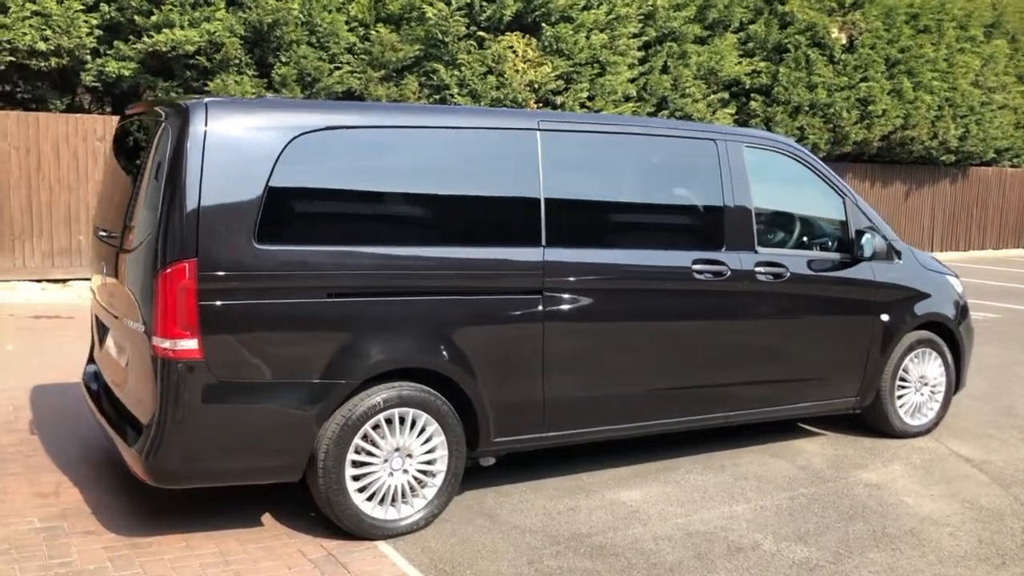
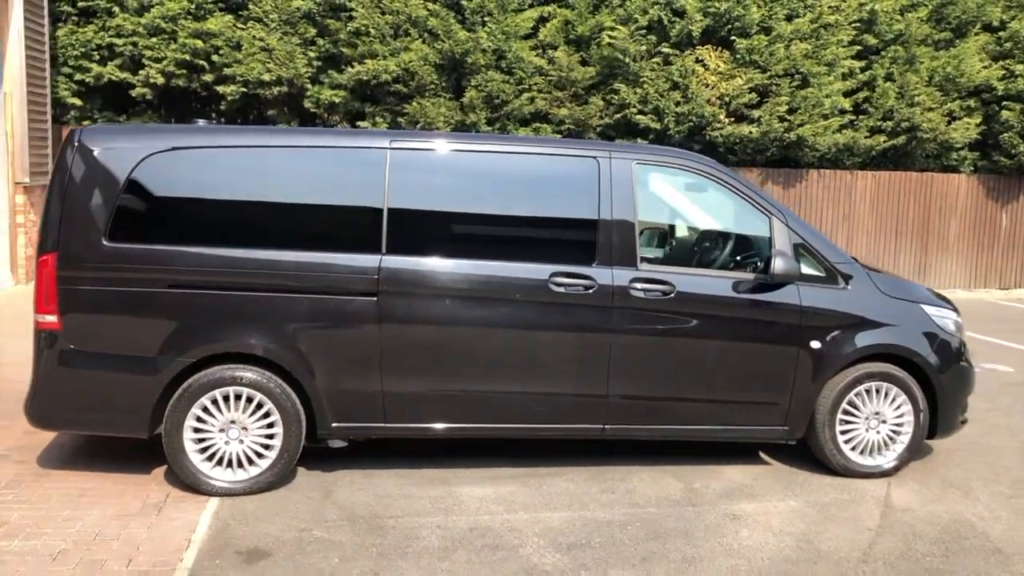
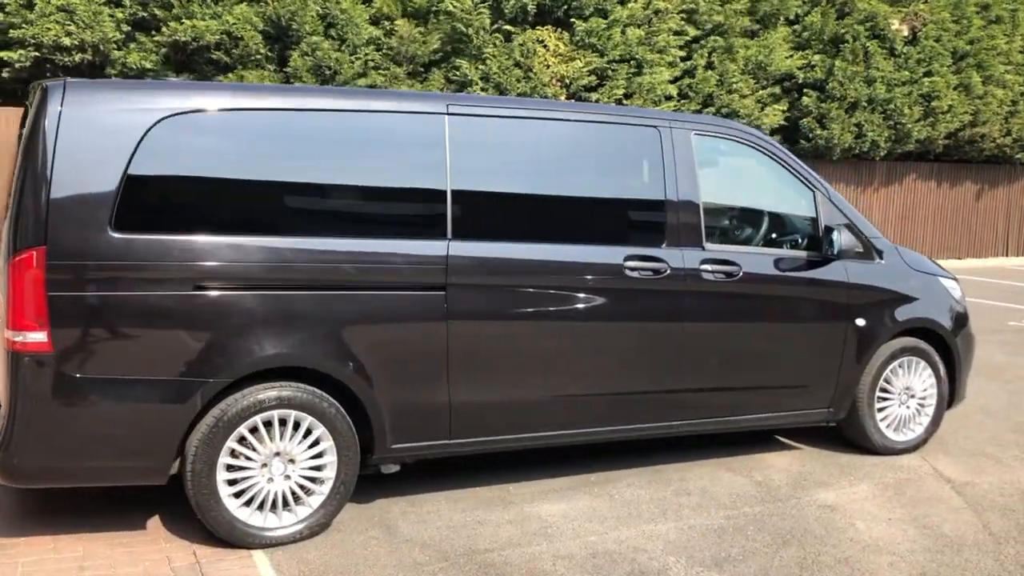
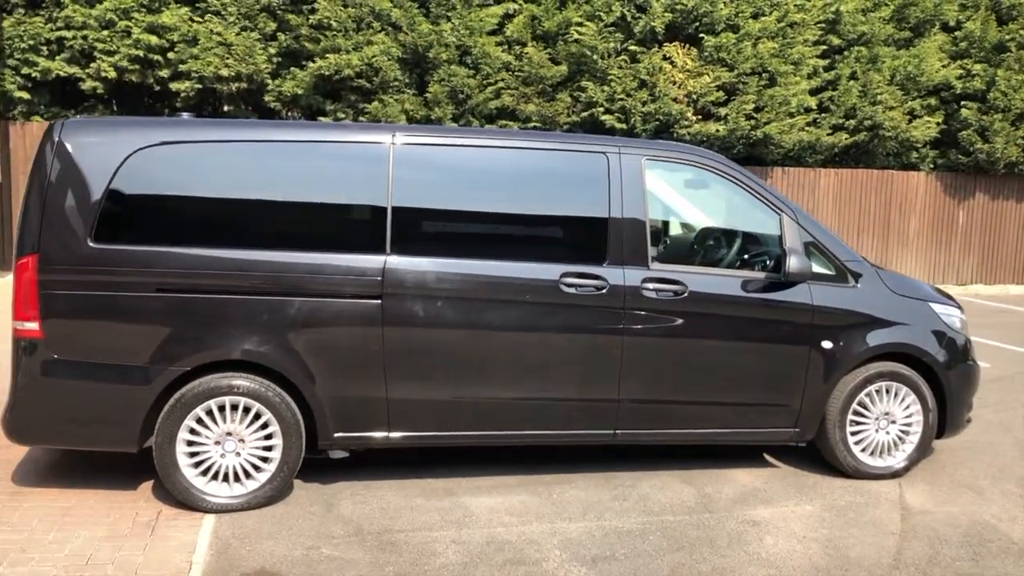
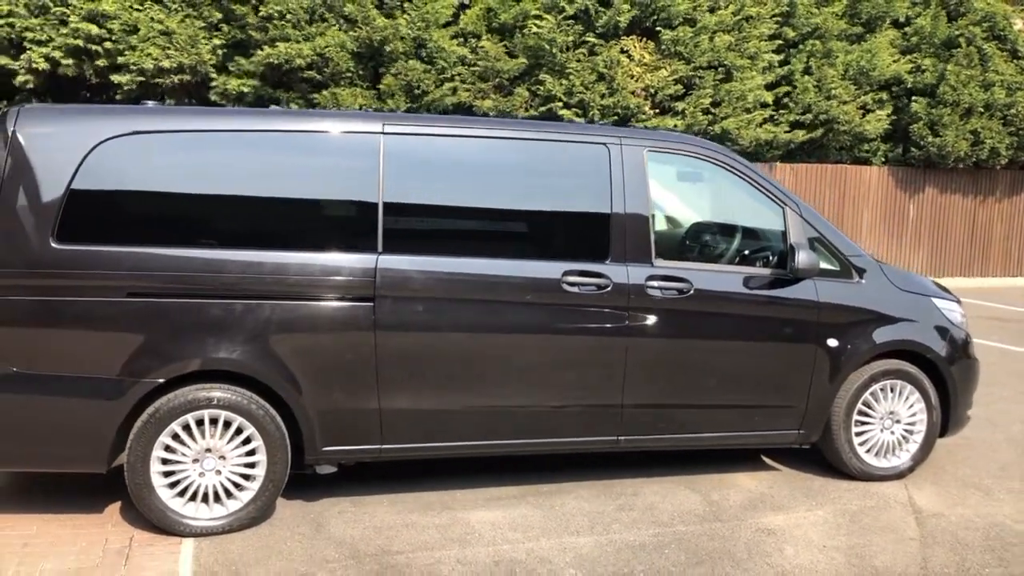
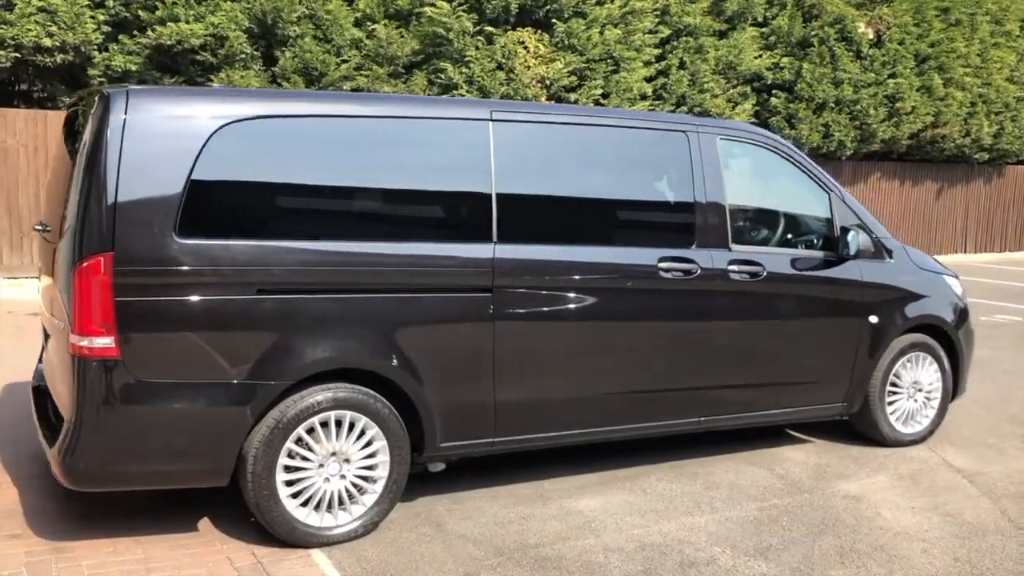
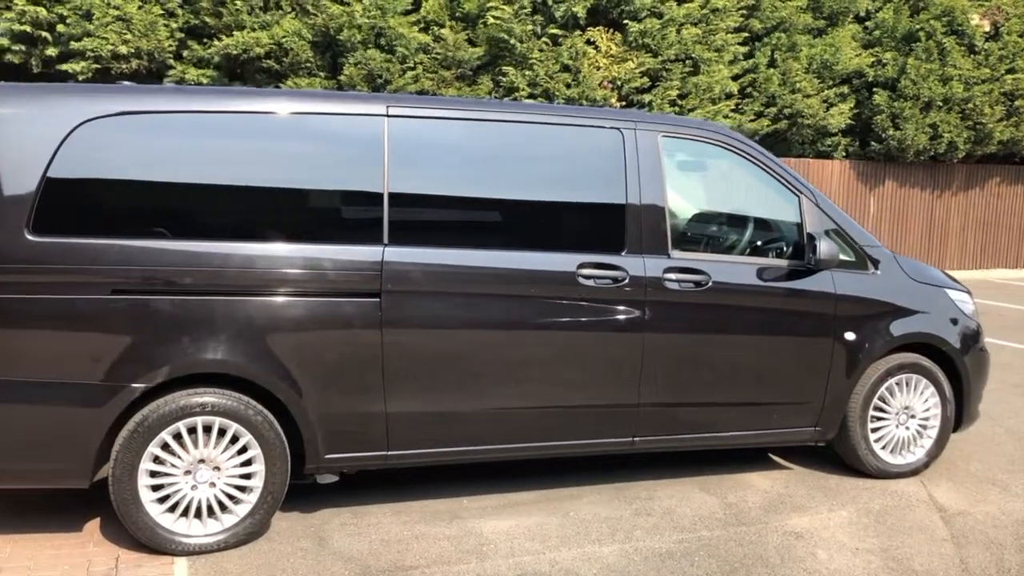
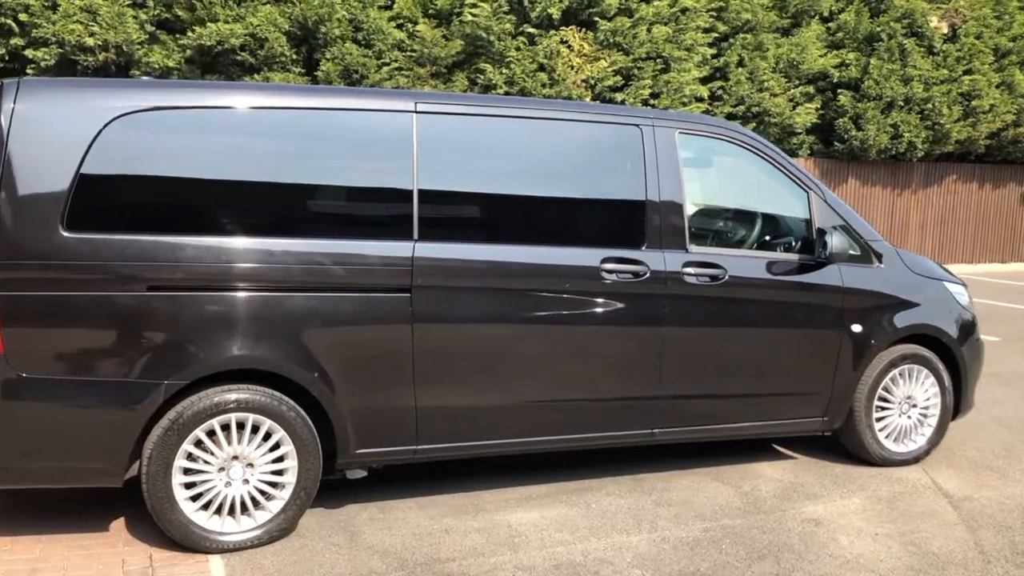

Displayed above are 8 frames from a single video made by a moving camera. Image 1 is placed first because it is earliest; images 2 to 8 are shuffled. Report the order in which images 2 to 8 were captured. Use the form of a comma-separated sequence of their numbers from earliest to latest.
6, 3, 8, 7, 5, 4, 2
